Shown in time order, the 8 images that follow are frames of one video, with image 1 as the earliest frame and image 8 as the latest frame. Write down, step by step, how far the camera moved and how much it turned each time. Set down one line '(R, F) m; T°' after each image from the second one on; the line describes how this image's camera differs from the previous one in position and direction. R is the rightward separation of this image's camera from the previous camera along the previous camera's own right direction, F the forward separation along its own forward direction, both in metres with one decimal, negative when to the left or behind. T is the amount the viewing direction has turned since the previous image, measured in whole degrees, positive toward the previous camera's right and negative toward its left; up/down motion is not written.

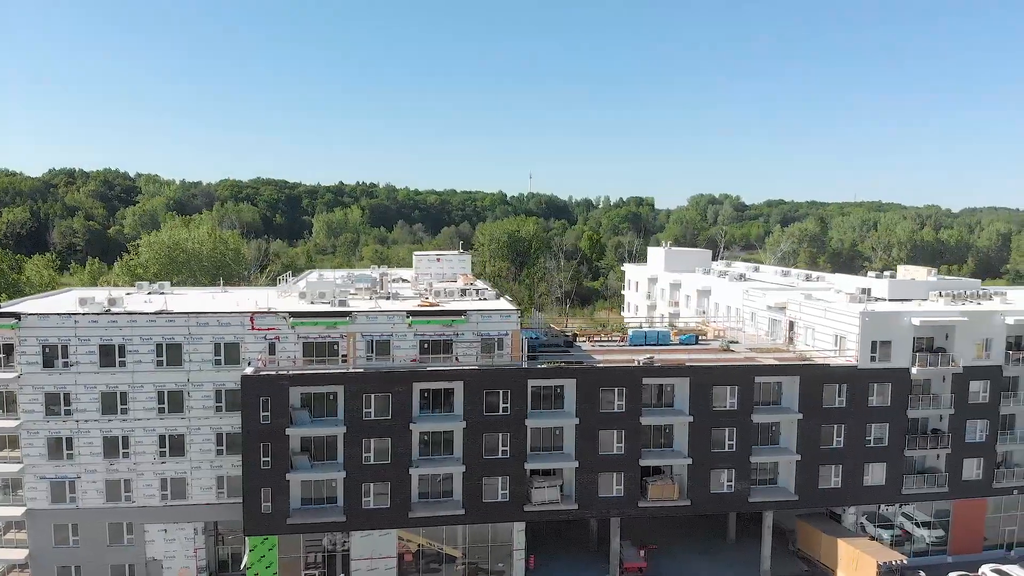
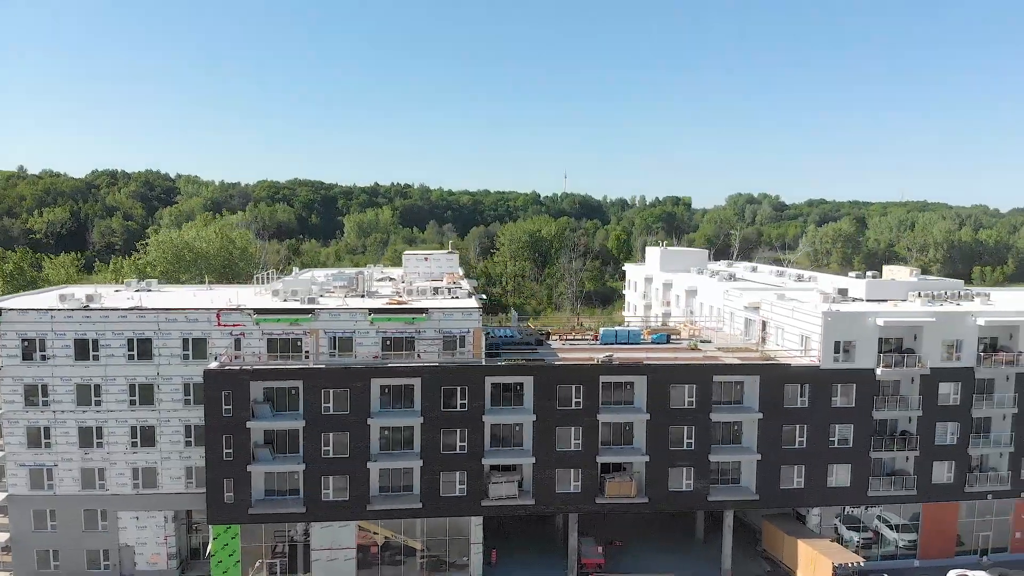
(+4.4, -0.5) m; -2°
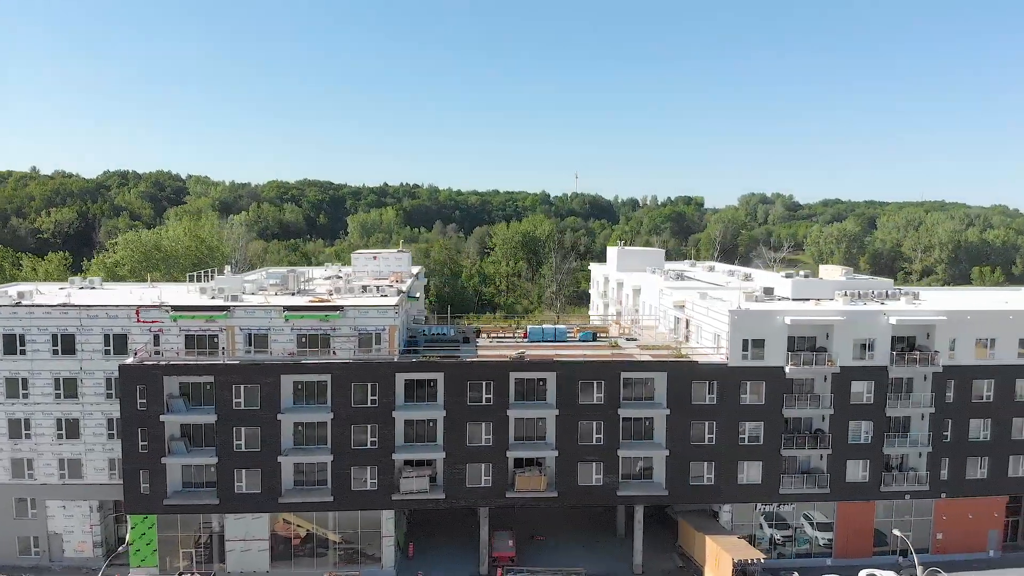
(+6.1, -0.7) m; -1°
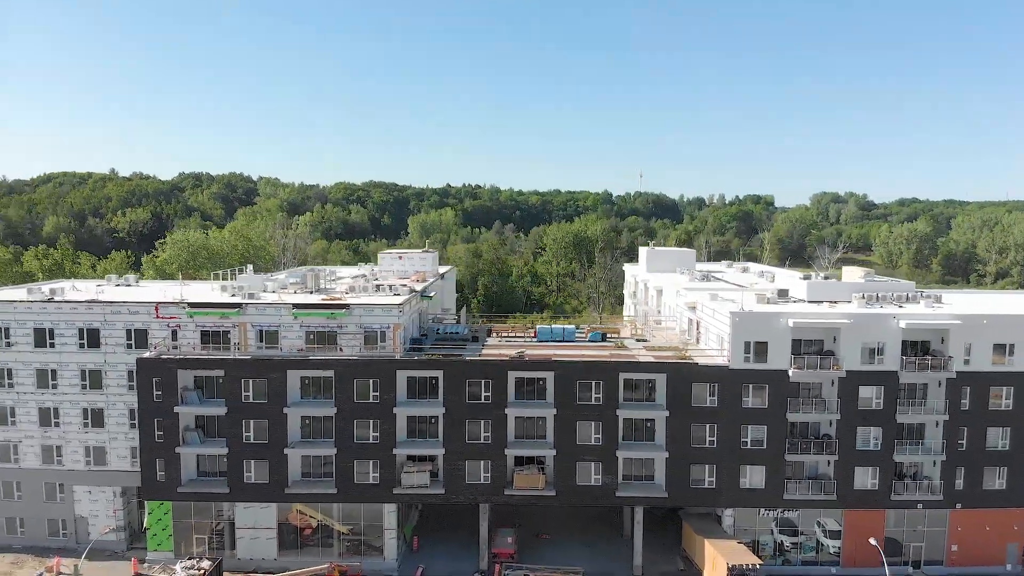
(+3.6, -0.4) m; -5°
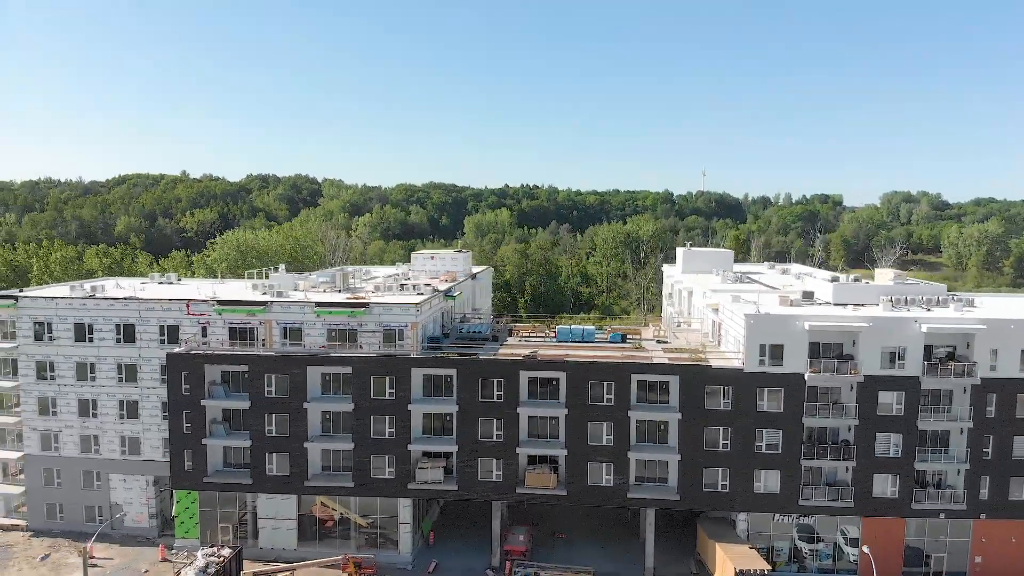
(+2.6, -0.4) m; -4°
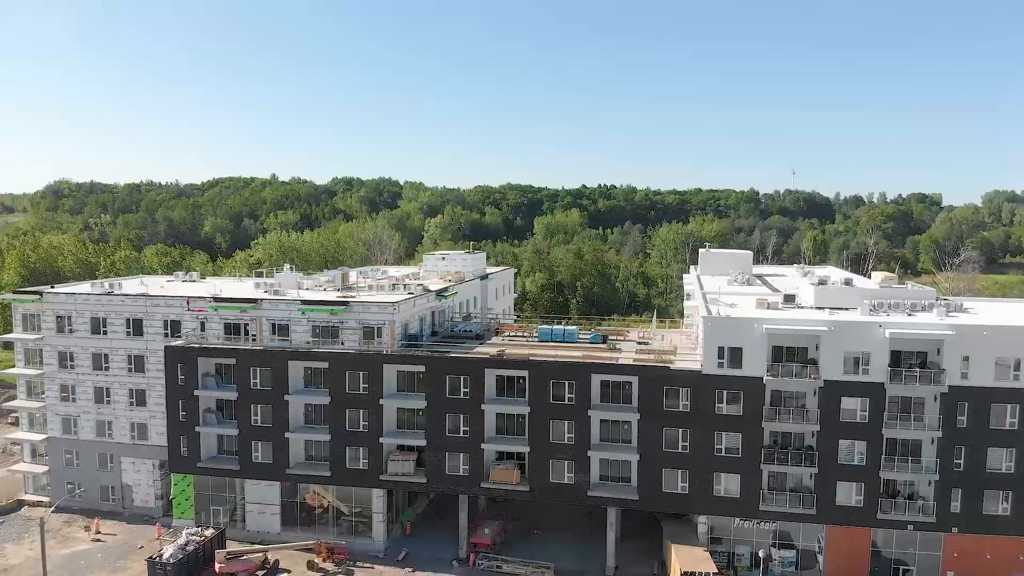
(+7.1, -0.9) m; -6°
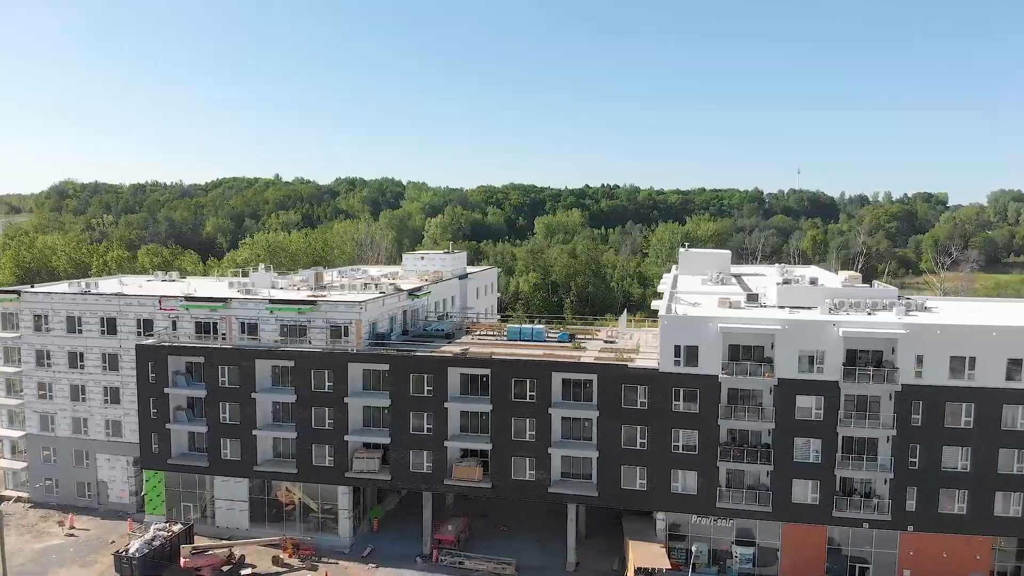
(+2.7, -0.5) m; 0°
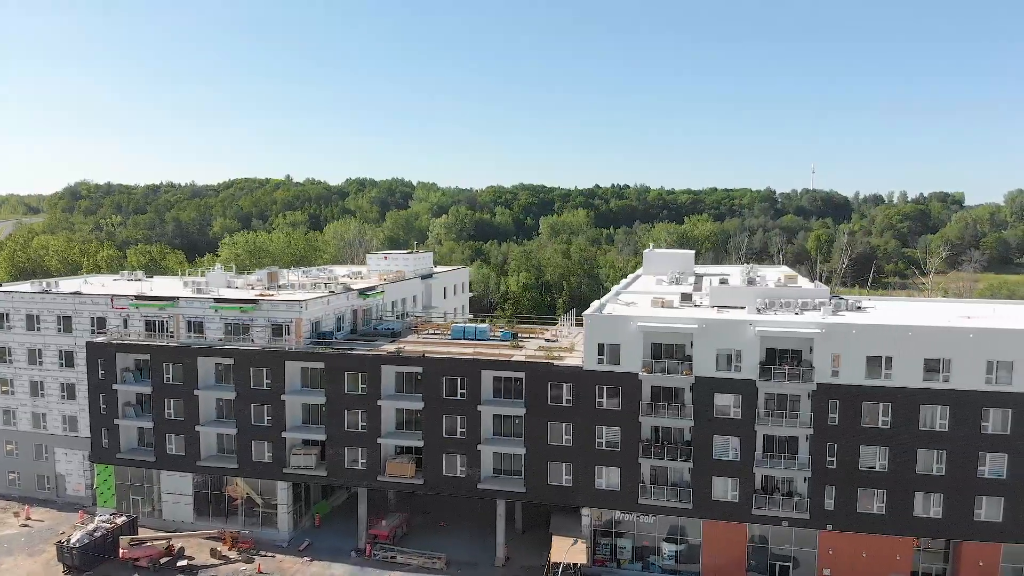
(+5.3, -0.8) m; -1°
